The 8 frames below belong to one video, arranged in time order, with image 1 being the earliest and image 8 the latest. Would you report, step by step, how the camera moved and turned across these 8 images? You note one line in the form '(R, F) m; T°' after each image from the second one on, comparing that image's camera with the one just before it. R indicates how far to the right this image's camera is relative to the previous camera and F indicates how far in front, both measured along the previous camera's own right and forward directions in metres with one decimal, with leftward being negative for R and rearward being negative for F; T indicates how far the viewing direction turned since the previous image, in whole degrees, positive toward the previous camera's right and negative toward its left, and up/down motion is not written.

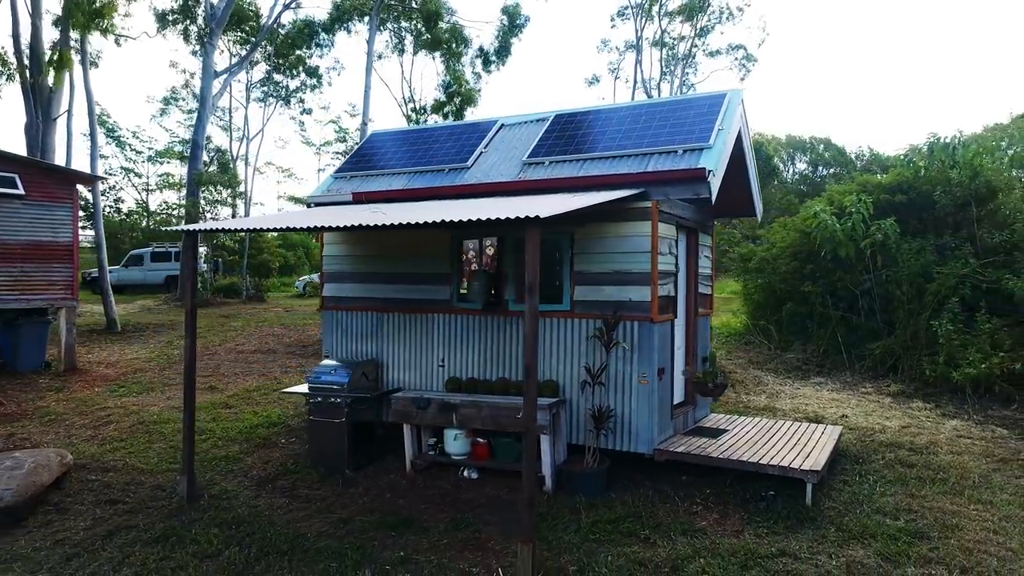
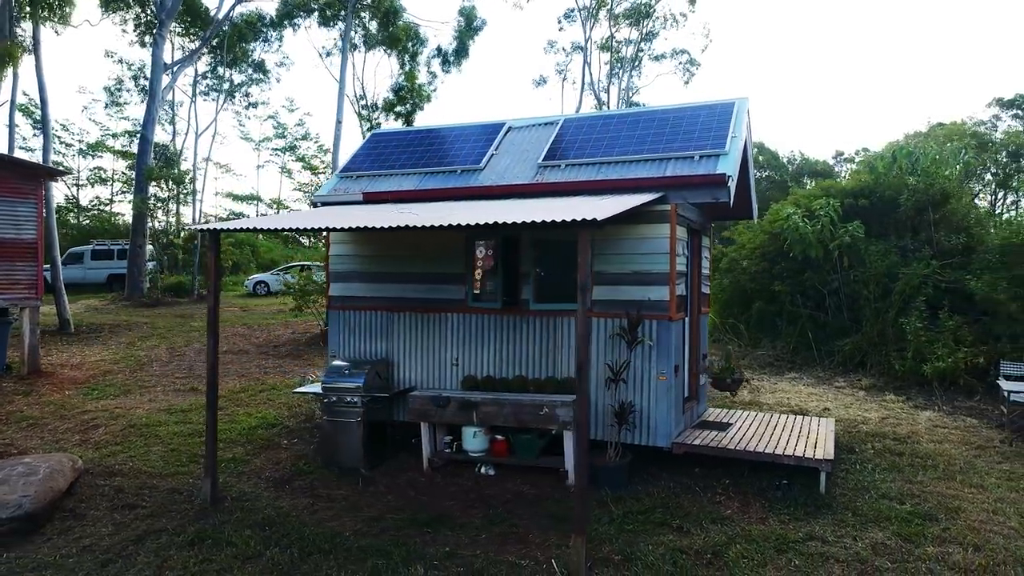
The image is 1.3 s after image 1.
(-0.7, -0.1) m; +5°
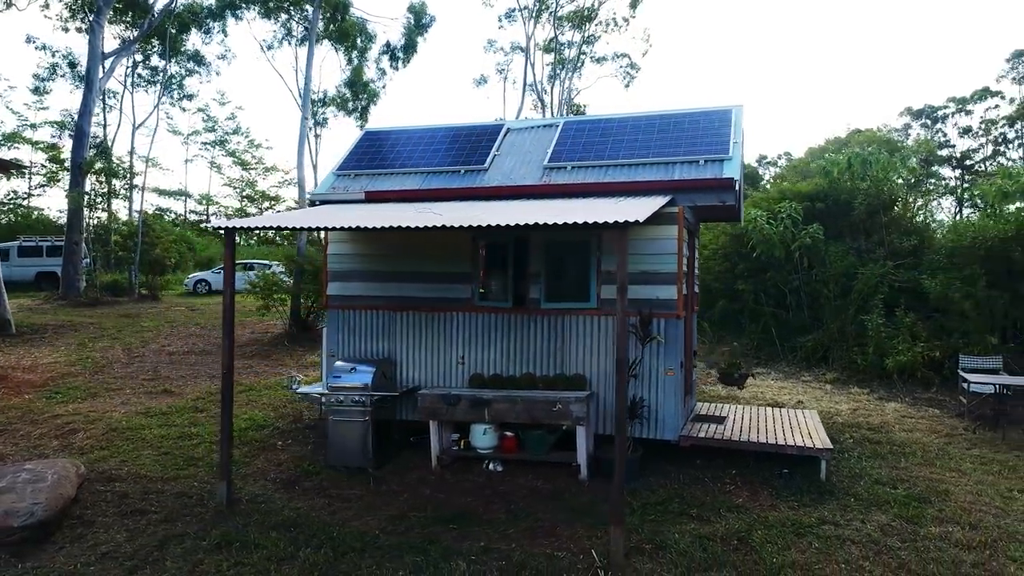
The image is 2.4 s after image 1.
(-0.6, -0.1) m; +5°
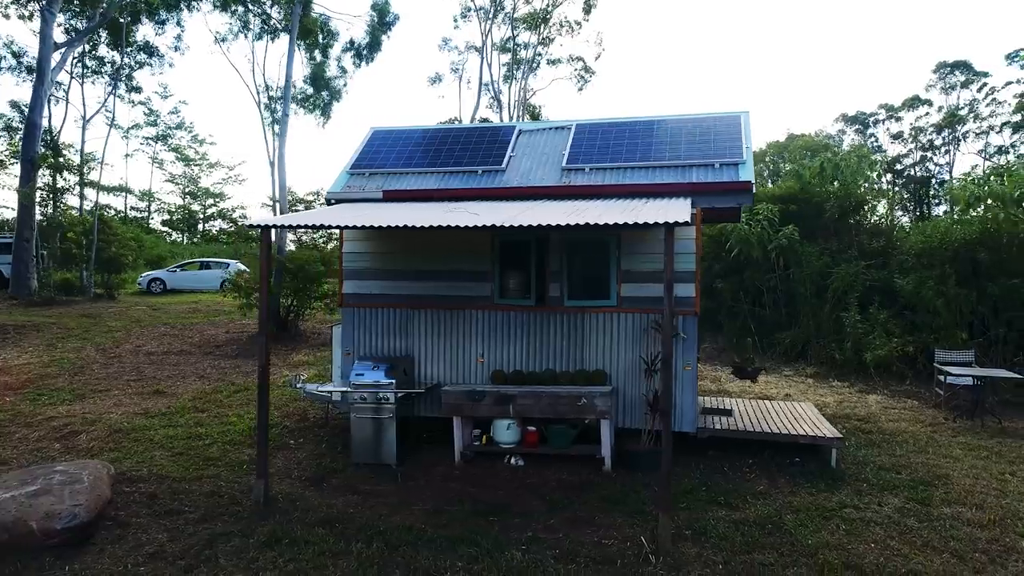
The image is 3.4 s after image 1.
(-0.7, -0.1) m; +4°
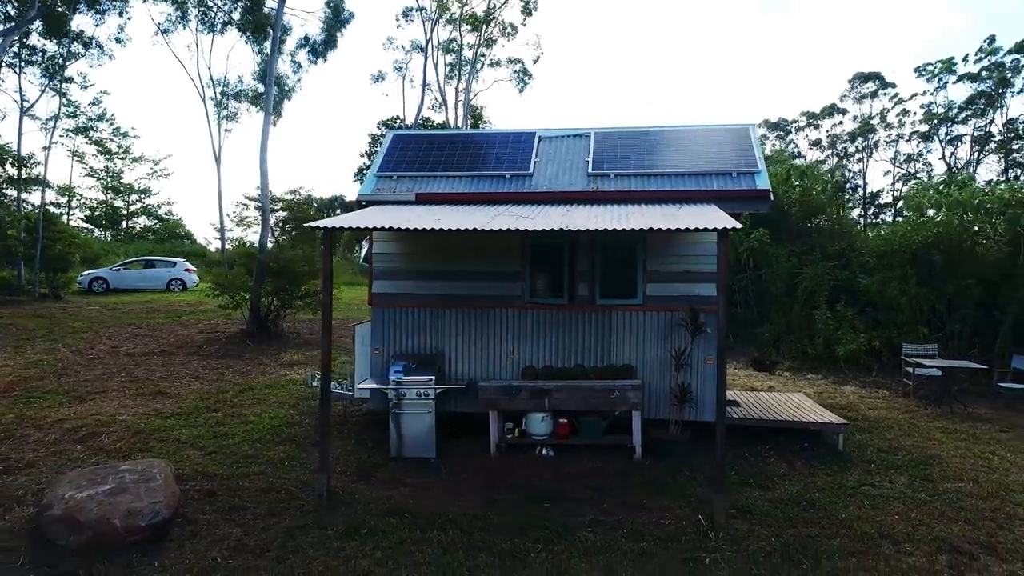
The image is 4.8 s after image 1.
(-0.9, -0.3) m; +5°
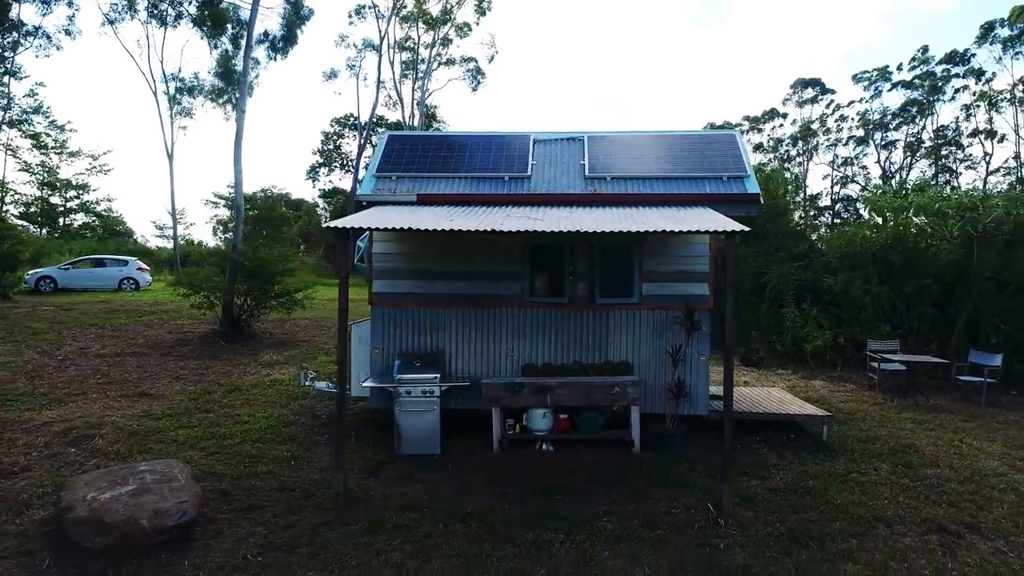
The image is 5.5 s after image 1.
(-0.5, -0.1) m; +4°
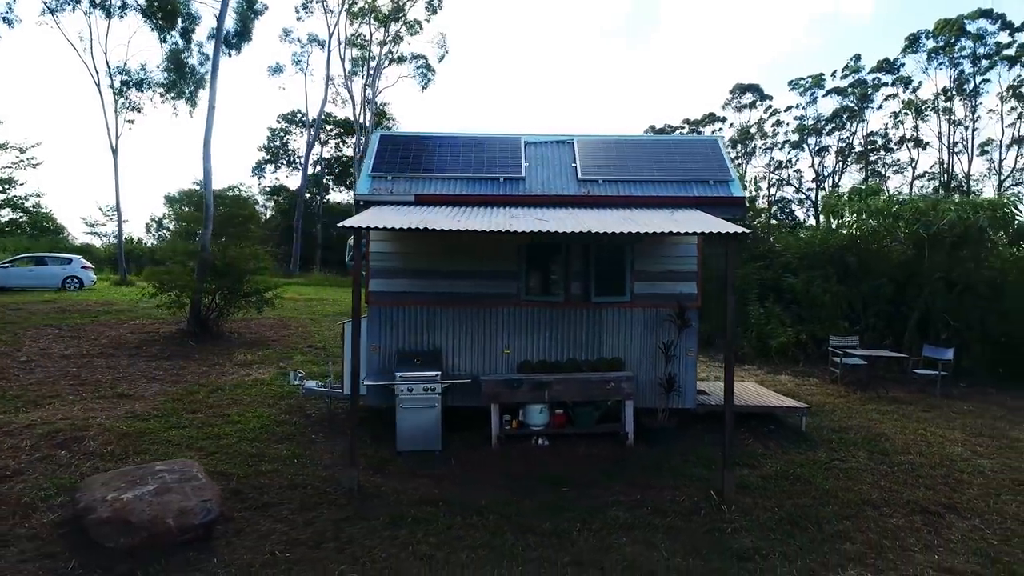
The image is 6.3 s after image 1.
(-0.5, -0.1) m; +4°
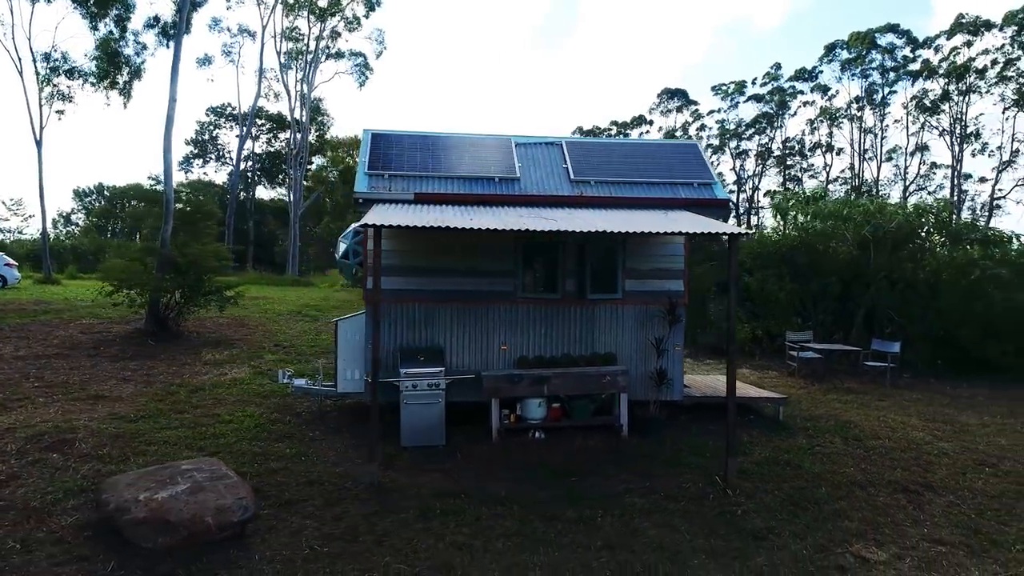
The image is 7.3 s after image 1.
(-0.7, -0.2) m; +5°
